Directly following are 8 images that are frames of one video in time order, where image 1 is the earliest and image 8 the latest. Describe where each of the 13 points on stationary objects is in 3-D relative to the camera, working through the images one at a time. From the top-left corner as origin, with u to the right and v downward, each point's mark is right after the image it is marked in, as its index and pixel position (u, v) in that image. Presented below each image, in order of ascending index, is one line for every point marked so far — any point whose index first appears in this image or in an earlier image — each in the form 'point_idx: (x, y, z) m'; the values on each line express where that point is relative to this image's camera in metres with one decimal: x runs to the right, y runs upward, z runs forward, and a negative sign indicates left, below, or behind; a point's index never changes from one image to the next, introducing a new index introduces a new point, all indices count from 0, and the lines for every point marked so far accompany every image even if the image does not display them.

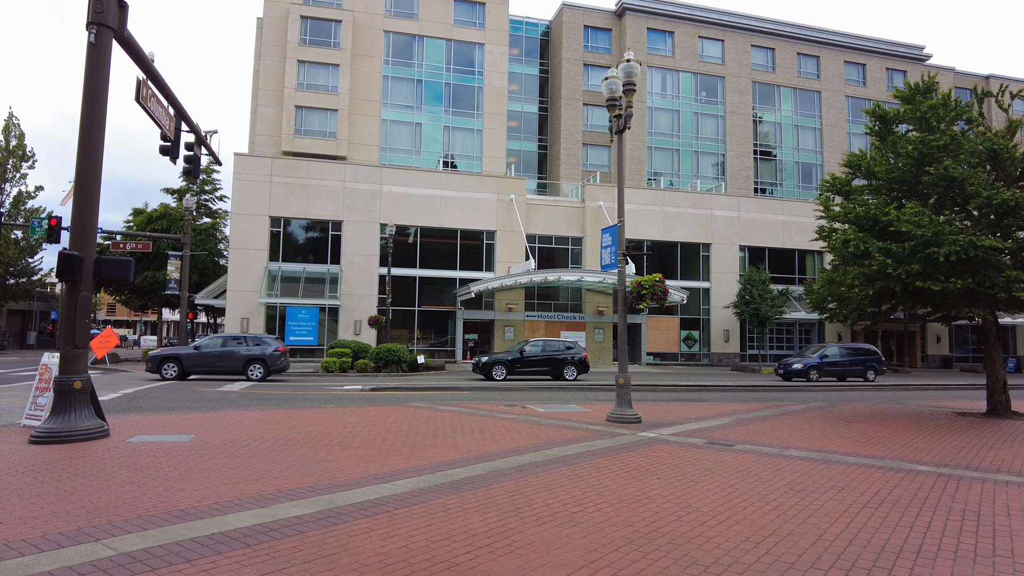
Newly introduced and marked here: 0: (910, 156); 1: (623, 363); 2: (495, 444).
0: (+8.4, +2.8, +12.6) m
1: (+2.2, -1.4, +11.7) m
2: (-0.2, -2.2, +8.5) m
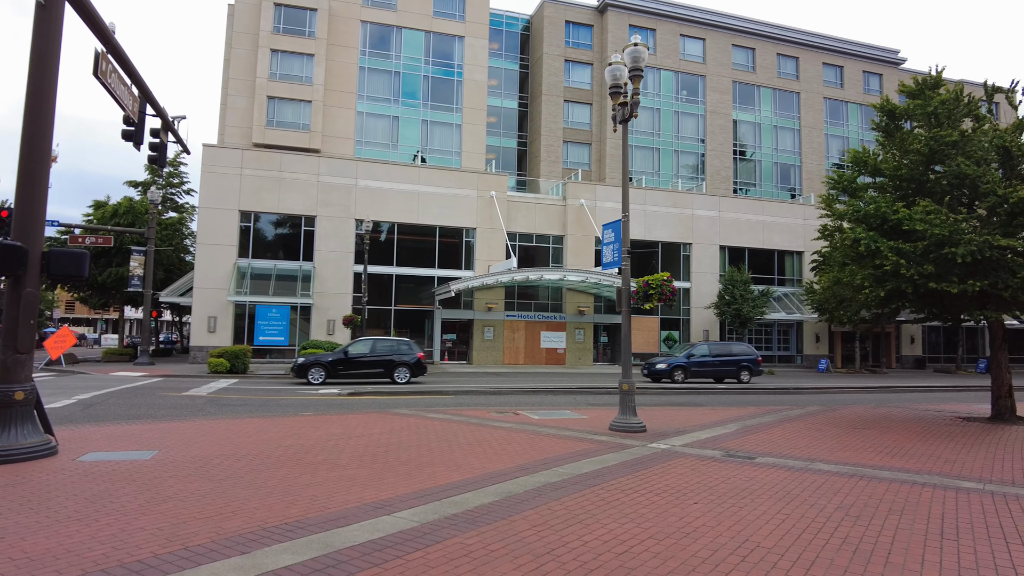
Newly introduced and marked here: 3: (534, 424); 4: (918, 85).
0: (+8.3, +2.8, +12.2) m
1: (+2.1, -1.4, +11.0) m
2: (-0.2, -2.2, +7.7) m
3: (+0.4, -2.6, +11.5) m
4: (+8.9, +4.5, +13.1) m
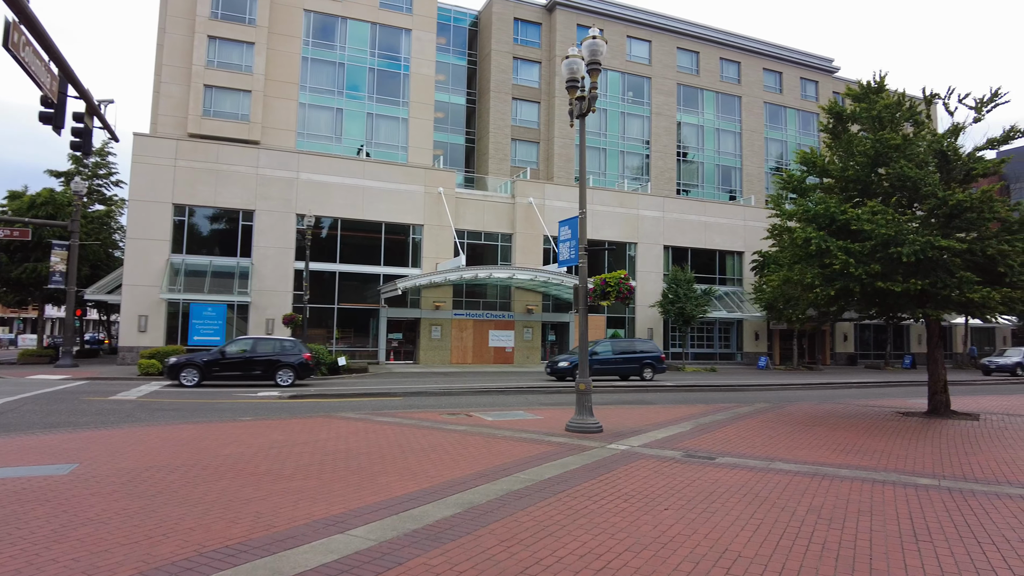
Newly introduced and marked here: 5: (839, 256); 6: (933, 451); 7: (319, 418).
0: (+7.4, +2.8, +12.6) m
1: (+1.3, -1.4, +10.8) m
2: (-0.7, -2.2, +7.3) m
3: (-0.4, -2.5, +11.2) m
4: (+7.9, +4.5, +13.5) m
5: (+6.4, +0.6, +11.7) m
6: (+6.1, -2.4, +8.8) m
7: (-3.8, -2.6, +12.1) m
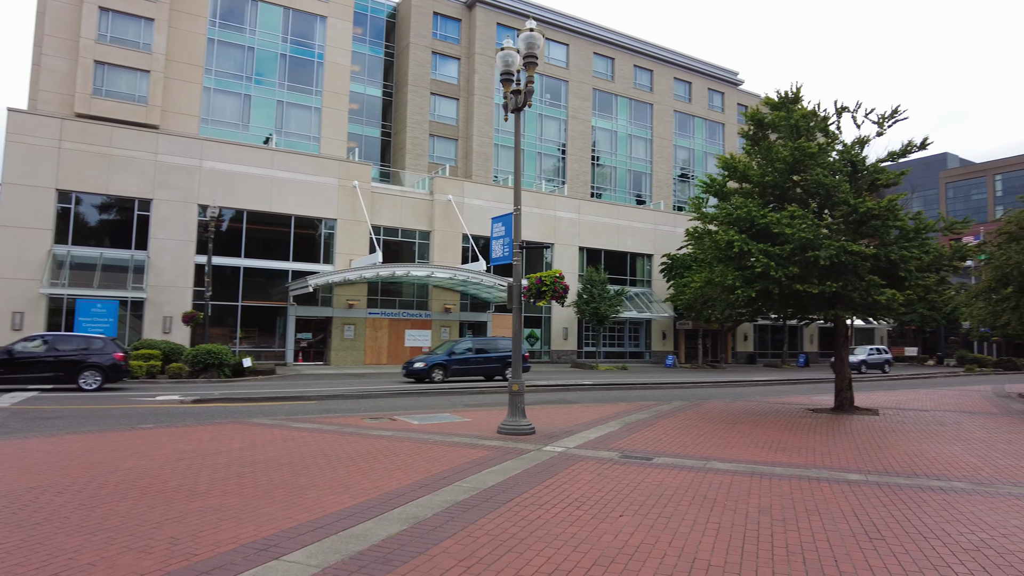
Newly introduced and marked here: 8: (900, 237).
0: (+5.9, +2.8, +13.2) m
1: (+0.1, -1.4, +10.6) m
2: (-1.3, -2.1, +6.8) m
3: (-1.7, -2.5, +10.7) m
4: (+6.3, +4.4, +14.2) m
5: (+5.0, +0.6, +12.2) m
6: (+5.1, -2.4, +9.2) m
7: (-5.2, -2.5, +11.1) m
8: (+8.2, +1.1, +12.7) m
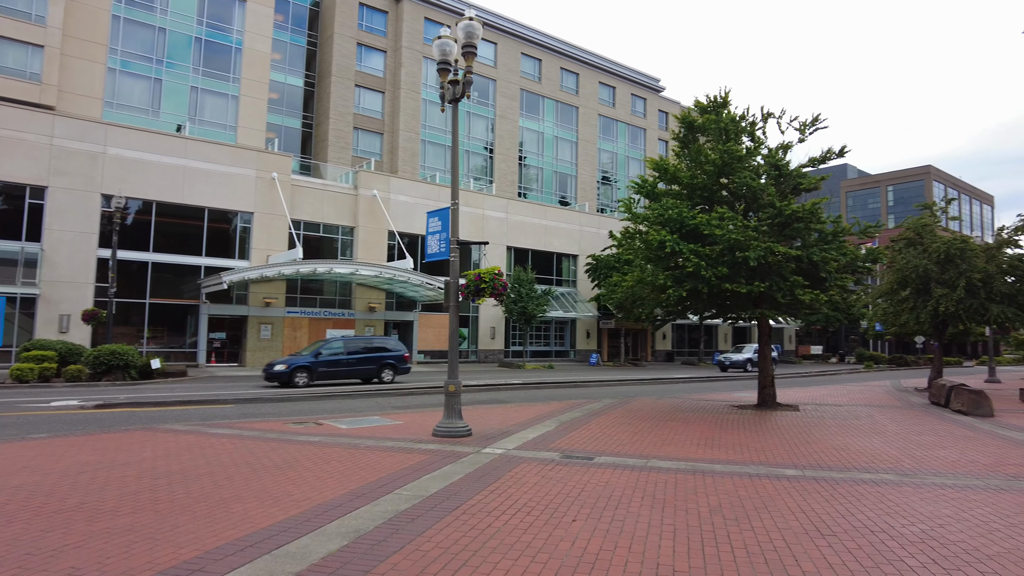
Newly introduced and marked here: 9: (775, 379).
0: (+4.5, +2.8, +13.6) m
1: (-1.0, -1.3, +10.2) m
2: (-1.9, -2.1, +6.3) m
3: (-2.8, -2.4, +10.1) m
4: (+4.7, +4.4, +14.6) m
5: (+3.7, +0.6, +12.5) m
6: (+4.1, -2.4, +9.5) m
7: (-6.3, -2.4, +10.1) m
8: (+6.8, +1.1, +13.4) m
9: (+6.3, -2.2, +14.7) m
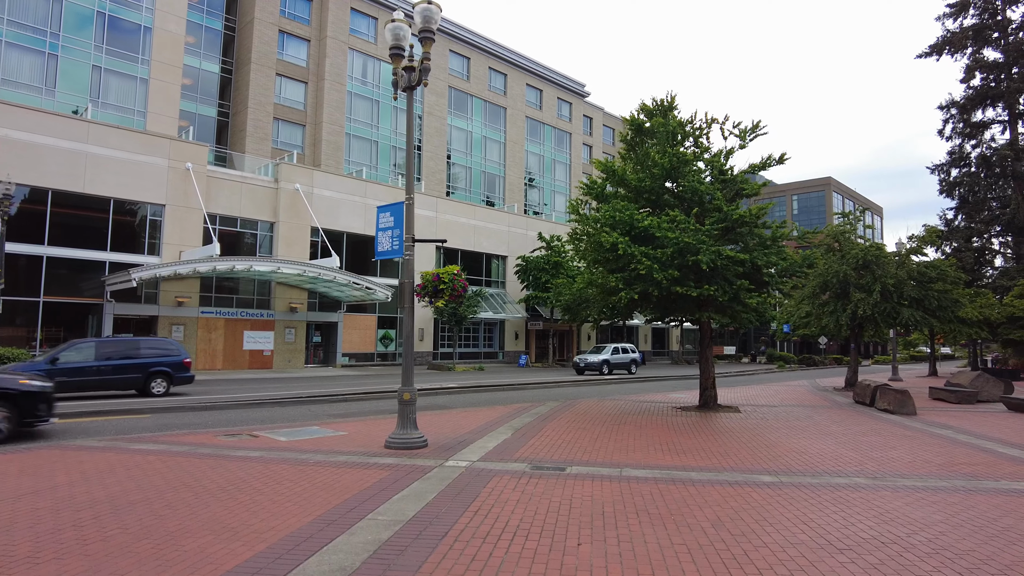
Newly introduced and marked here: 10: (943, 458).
0: (+3.4, +2.7, +13.6) m
1: (-1.7, -1.3, +9.6) m
2: (-2.1, -2.1, +5.6) m
3: (-3.4, -2.4, +9.2) m
4: (+3.5, +4.4, +14.7) m
5: (+2.7, +0.5, +12.4) m
6: (+3.5, -2.5, +9.6) m
7: (-6.9, -2.4, +8.8) m
8: (+5.7, +1.0, +13.8) m
9: (+5.0, -2.3, +14.9) m
10: (+6.0, -2.4, +8.4) m
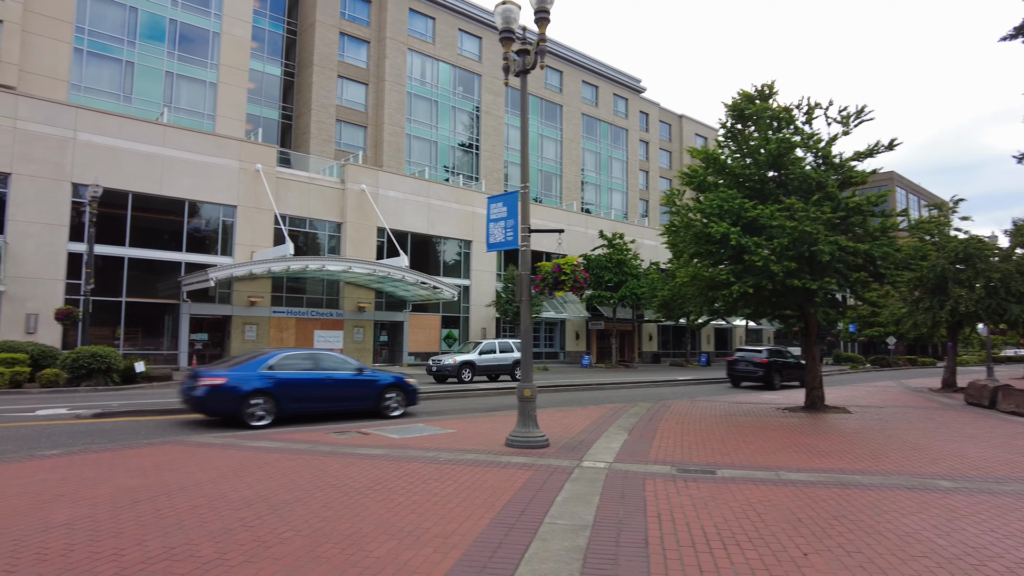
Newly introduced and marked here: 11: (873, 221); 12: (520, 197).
0: (+5.5, +2.8, +12.9) m
1: (+0.2, -1.2, +9.2) m
2: (-0.5, -2.0, +5.3) m
3: (-1.5, -2.3, +9.0) m
4: (+5.7, +4.5, +14.0) m
5: (+4.8, +0.7, +11.8) m
6: (+5.4, -2.3, +8.8) m
7: (-5.1, -2.3, +8.8) m
8: (+7.8, +1.1, +12.9) m
9: (+7.2, -2.1, +14.1) m
10: (+7.7, -2.2, +7.5) m
11: (+7.9, +1.4, +13.1) m
12: (+0.1, +1.4, +9.6) m
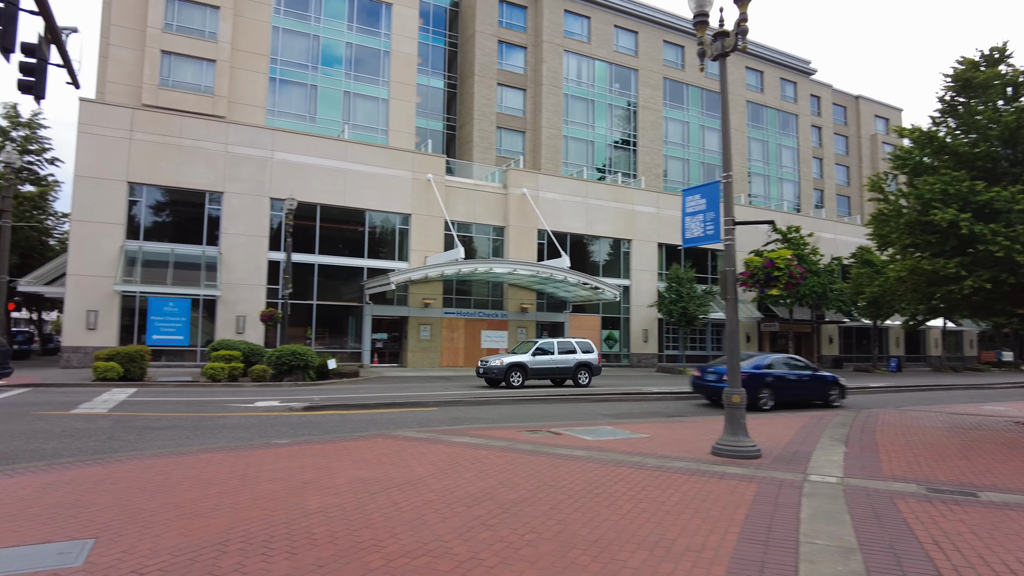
0: (+9.1, +2.9, +11.0) m
1: (+3.1, -1.2, +8.6) m
2: (+1.5, -2.0, +4.9) m
3: (+1.4, -2.3, +8.8) m
4: (+9.5, +4.6, +12.0) m
5: (+8.2, +0.7, +10.0) m
6: (+8.1, -2.2, +7.0) m
7: (-2.1, -2.4, +9.5) m
8: (+11.3, +1.3, +10.4) m
9: (+11.1, -2.0, +11.7) m
10: (+10.0, -2.1, +5.2) m
11: (+11.5, +1.6, +10.5) m
12: (+3.1, +1.4, +9.0) m
